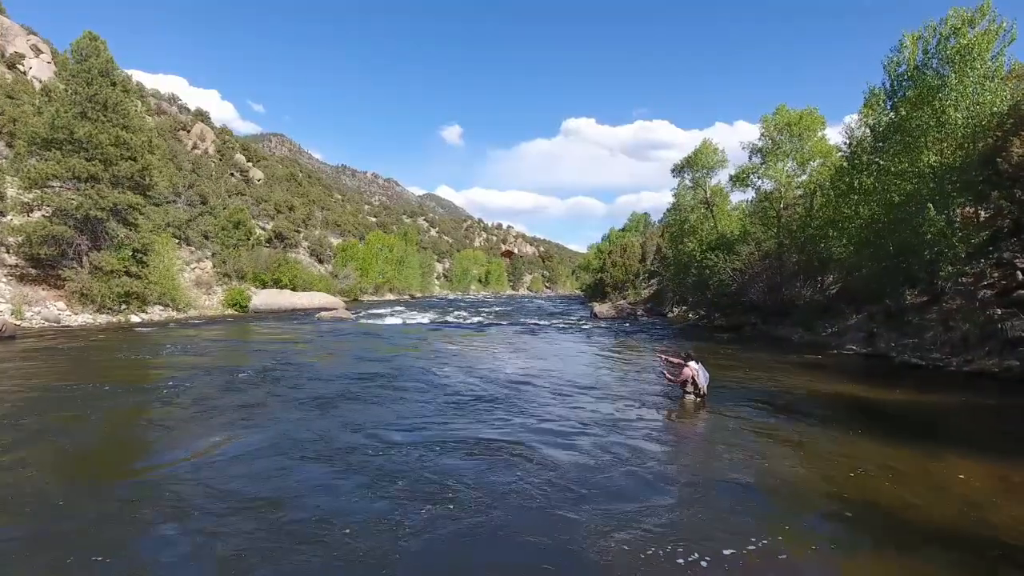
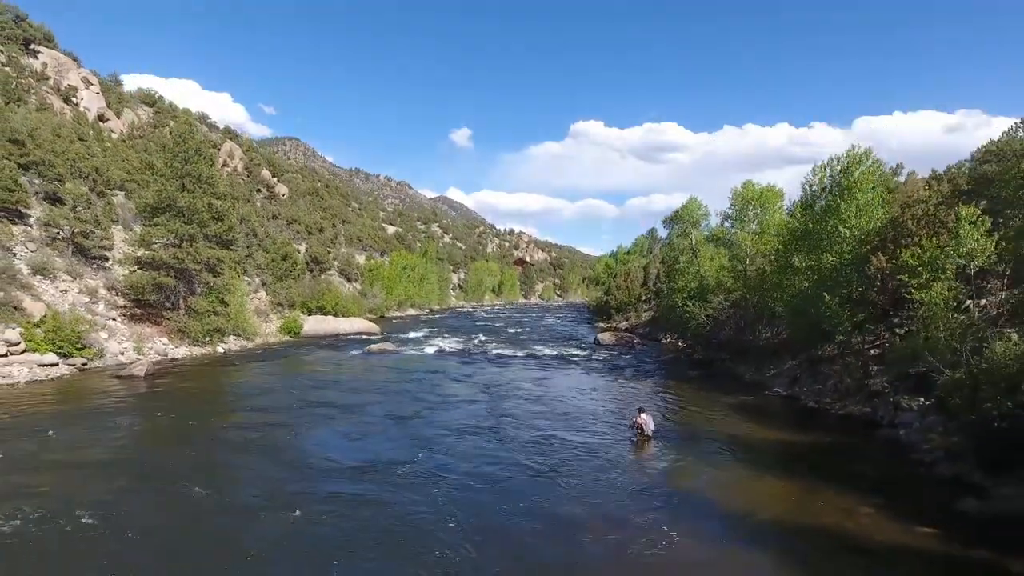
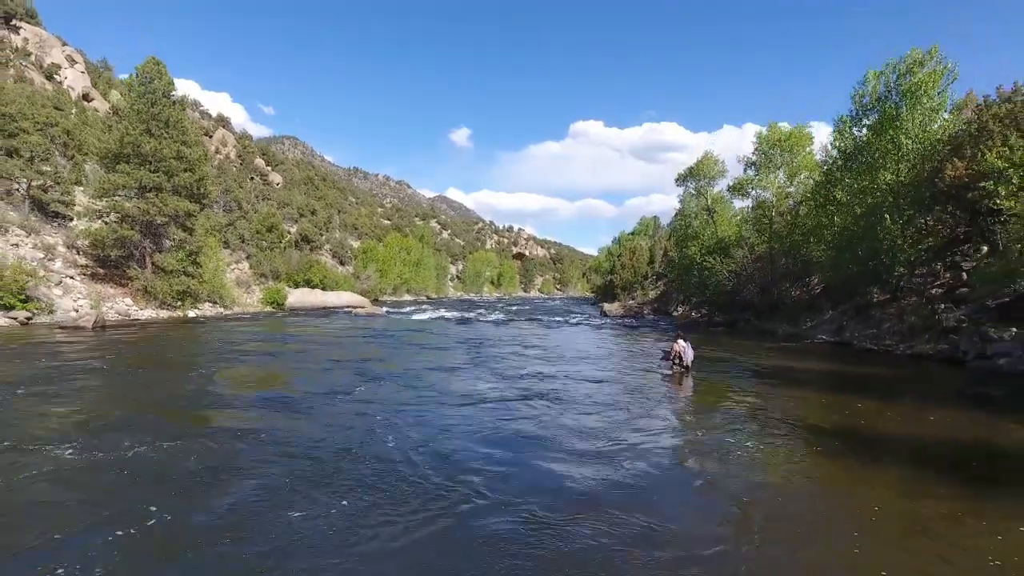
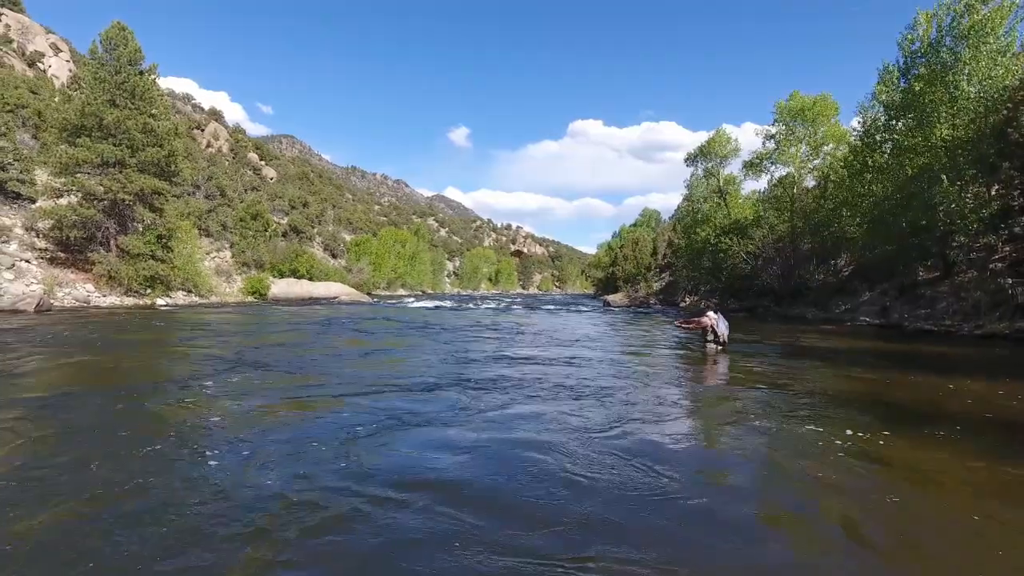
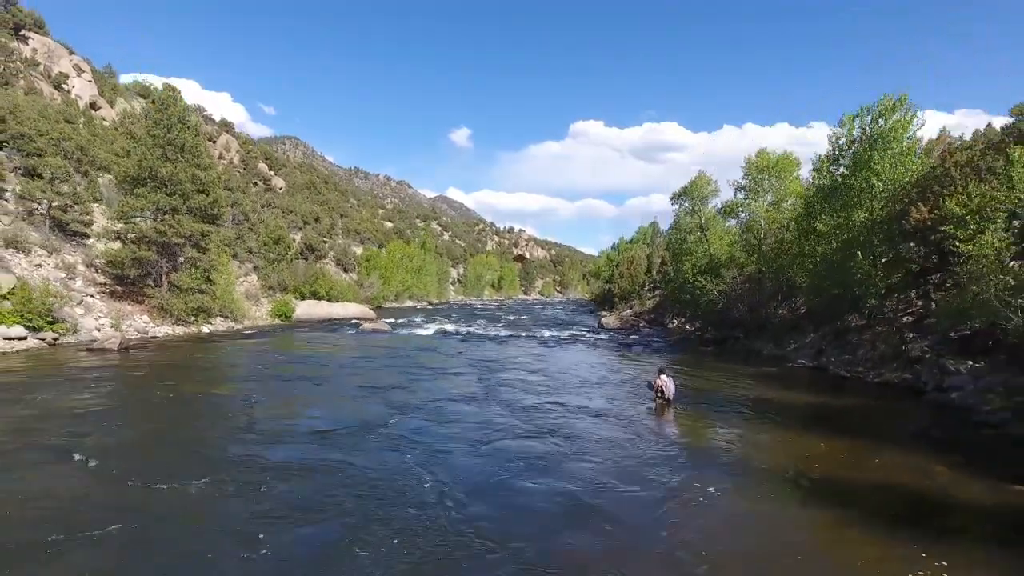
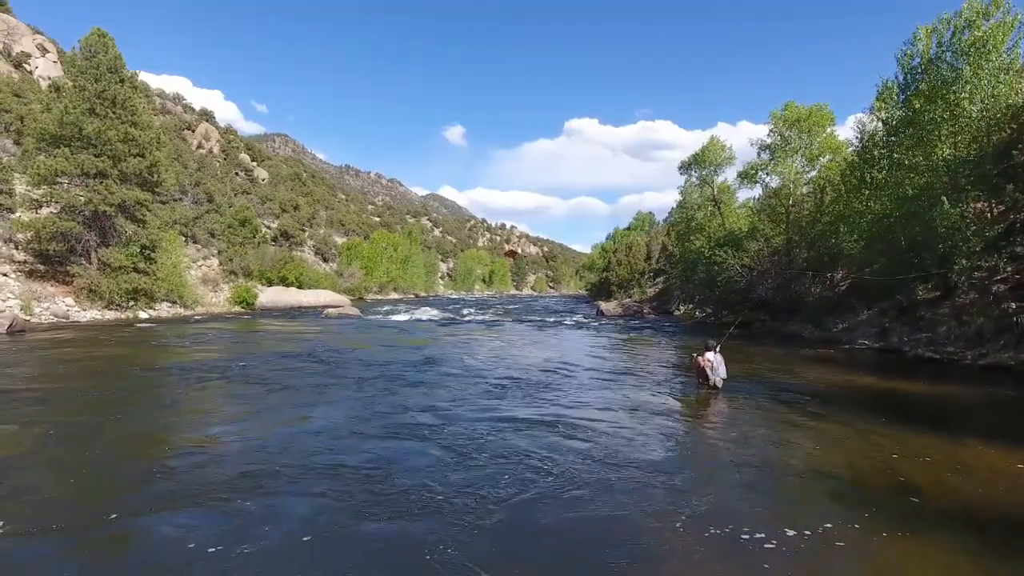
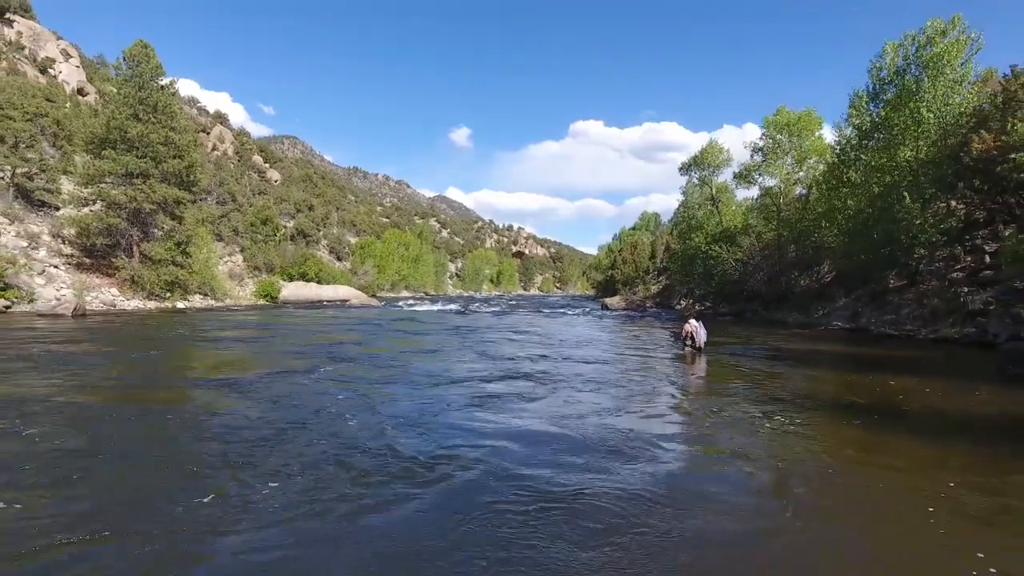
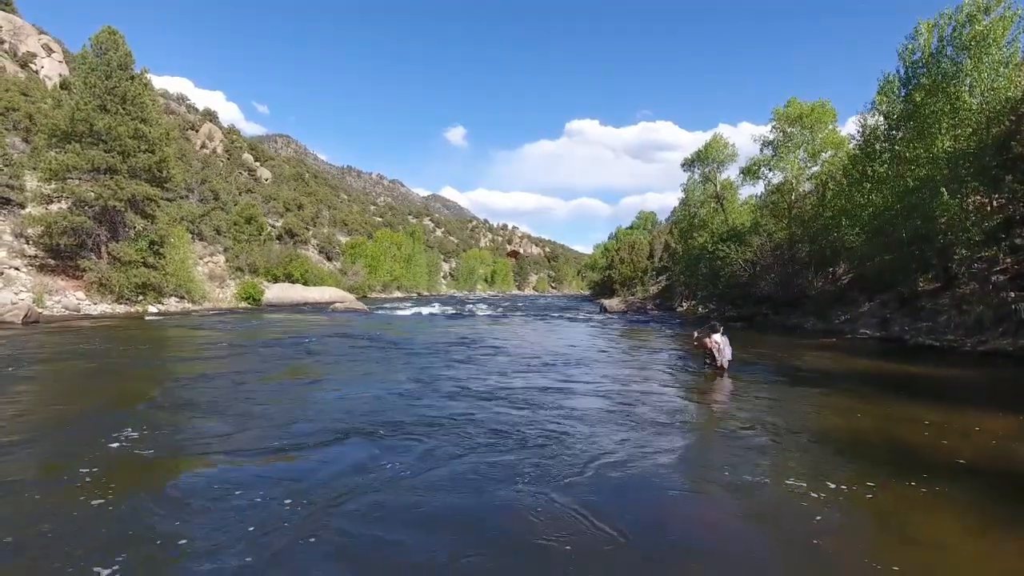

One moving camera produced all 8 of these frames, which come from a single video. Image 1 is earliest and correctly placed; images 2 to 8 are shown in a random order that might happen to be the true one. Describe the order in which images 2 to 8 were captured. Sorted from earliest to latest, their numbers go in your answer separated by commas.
6, 8, 4, 7, 3, 5, 2
